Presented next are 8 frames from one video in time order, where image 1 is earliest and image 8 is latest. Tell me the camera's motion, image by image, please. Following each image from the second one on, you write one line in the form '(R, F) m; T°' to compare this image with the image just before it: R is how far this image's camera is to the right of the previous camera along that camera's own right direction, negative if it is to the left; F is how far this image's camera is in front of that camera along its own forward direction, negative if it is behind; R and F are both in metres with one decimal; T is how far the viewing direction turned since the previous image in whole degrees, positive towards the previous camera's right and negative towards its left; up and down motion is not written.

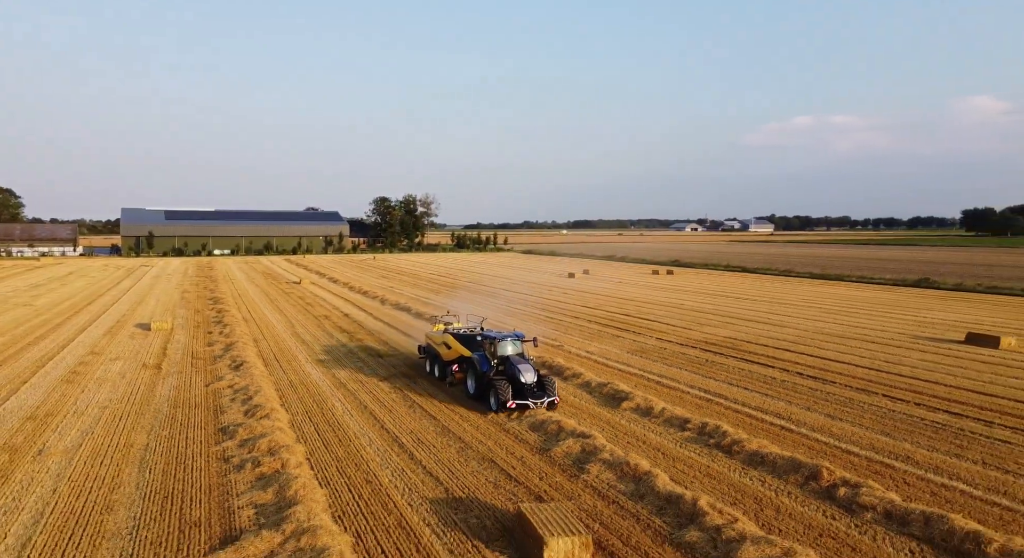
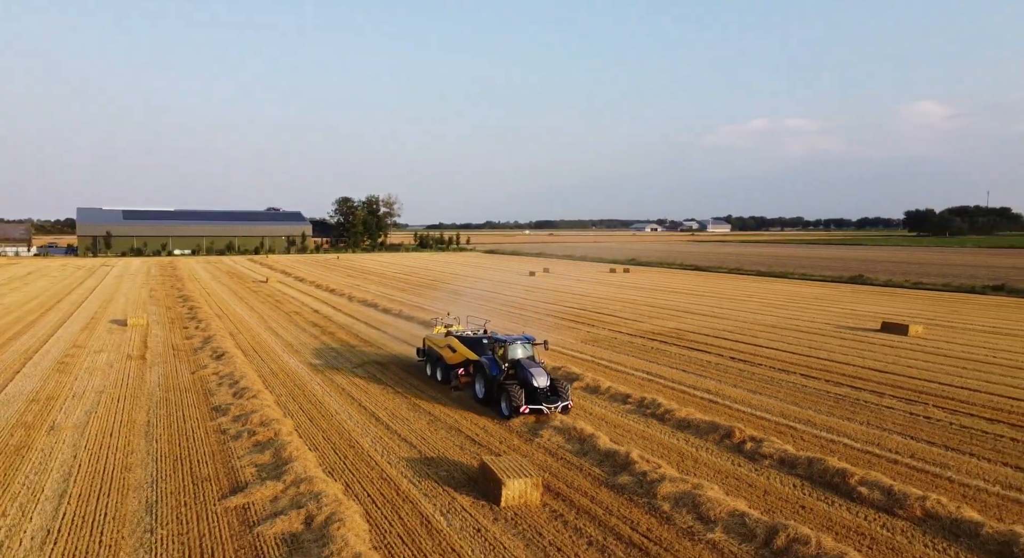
(0.0, -1.4) m; +4°
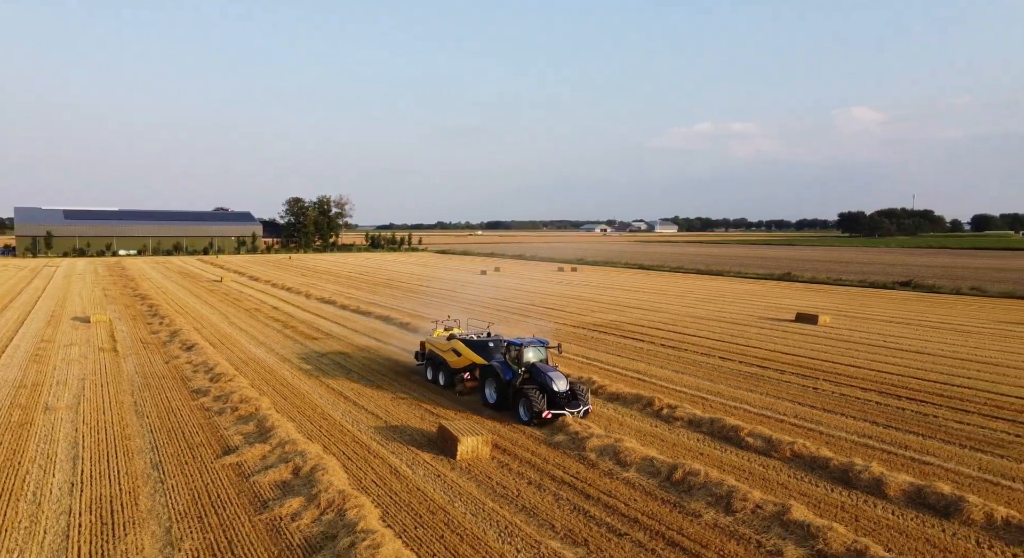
(0.0, -1.6) m; +4°
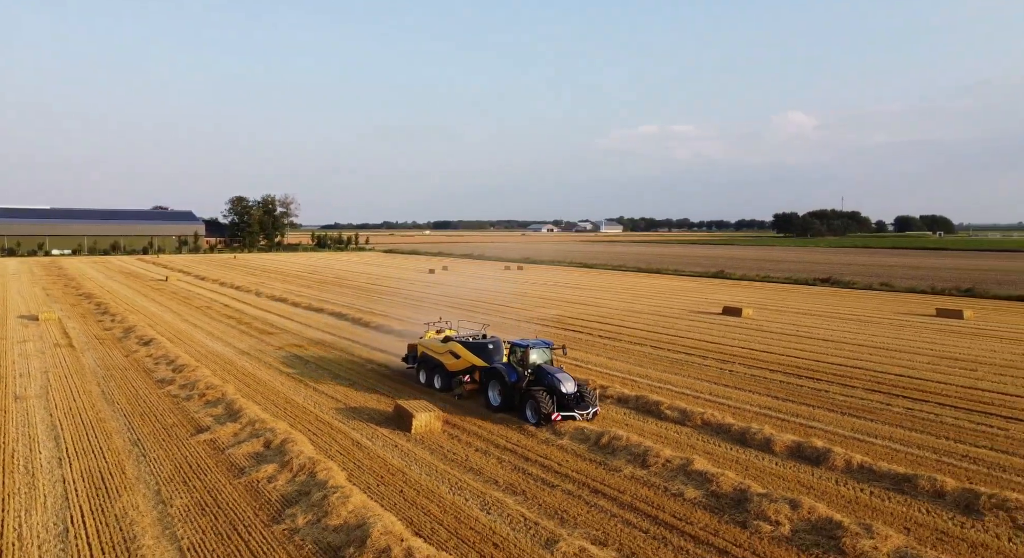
(0.0, -1.2) m; +5°
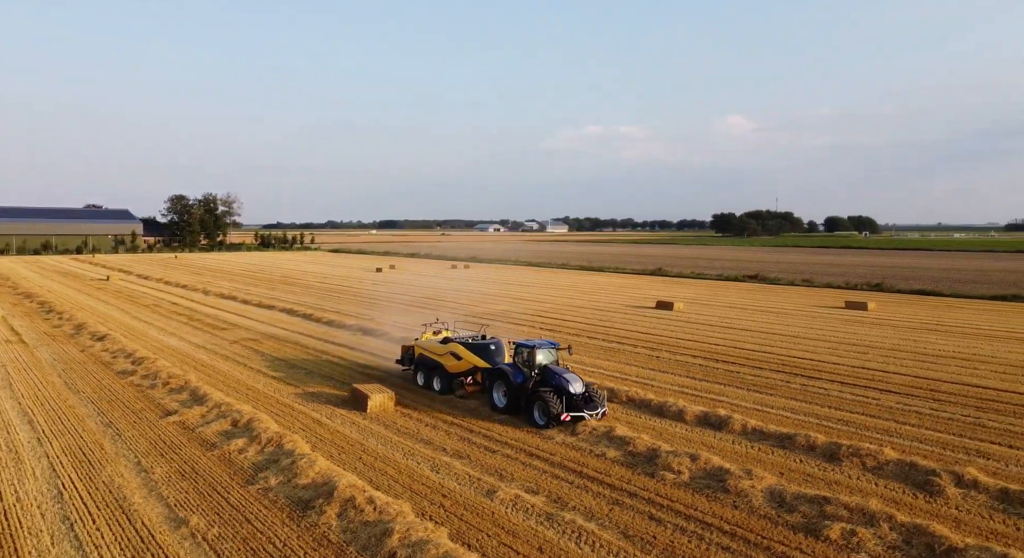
(0.0, -1.3) m; +5°
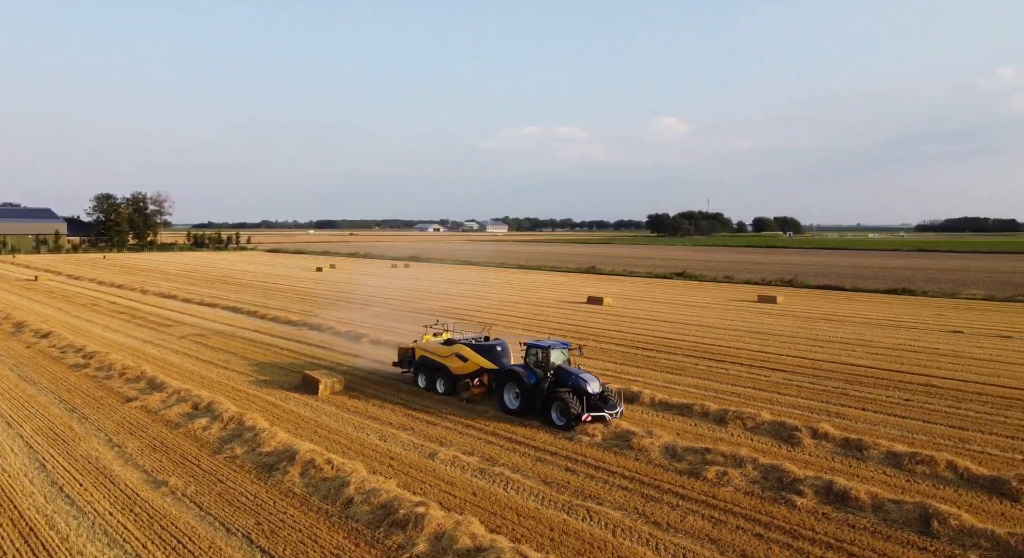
(0.0, -1.4) m; +5°
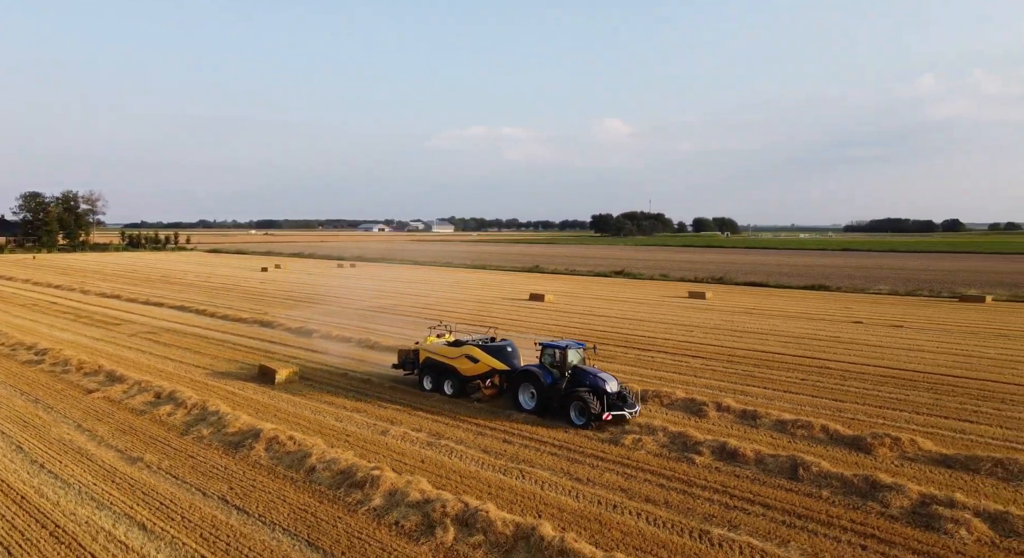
(+0.1, -1.2) m; +5°
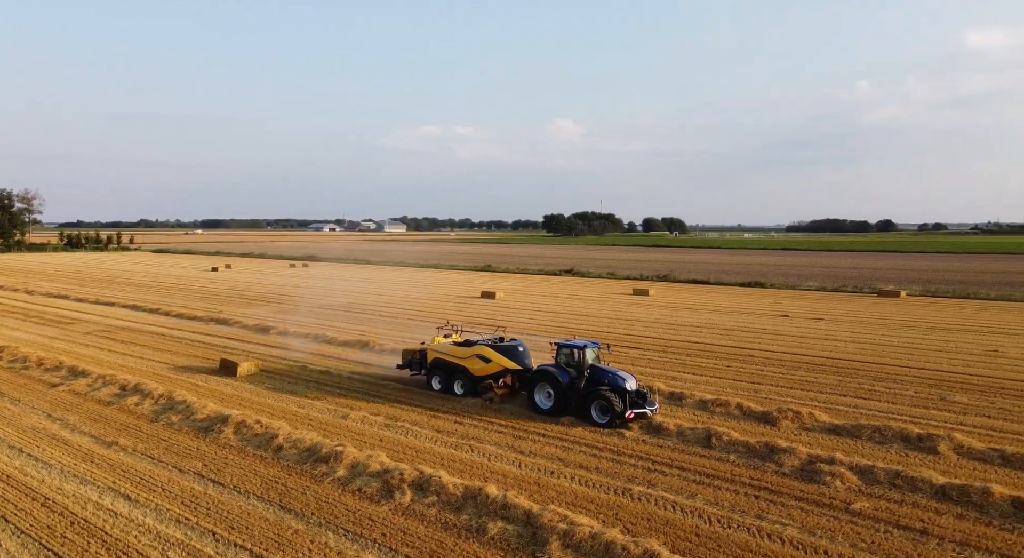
(+0.1, -1.1) m; +4°
